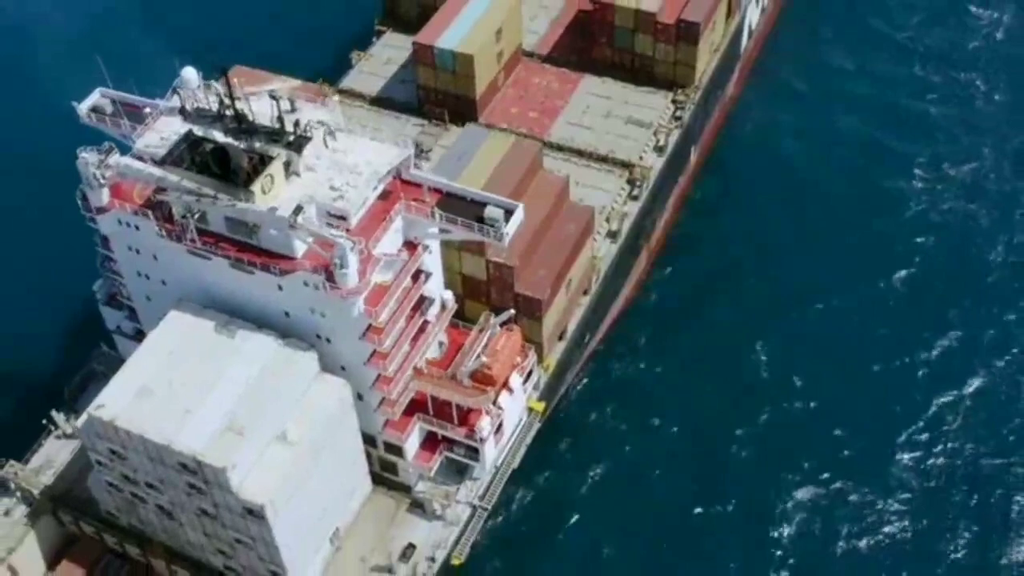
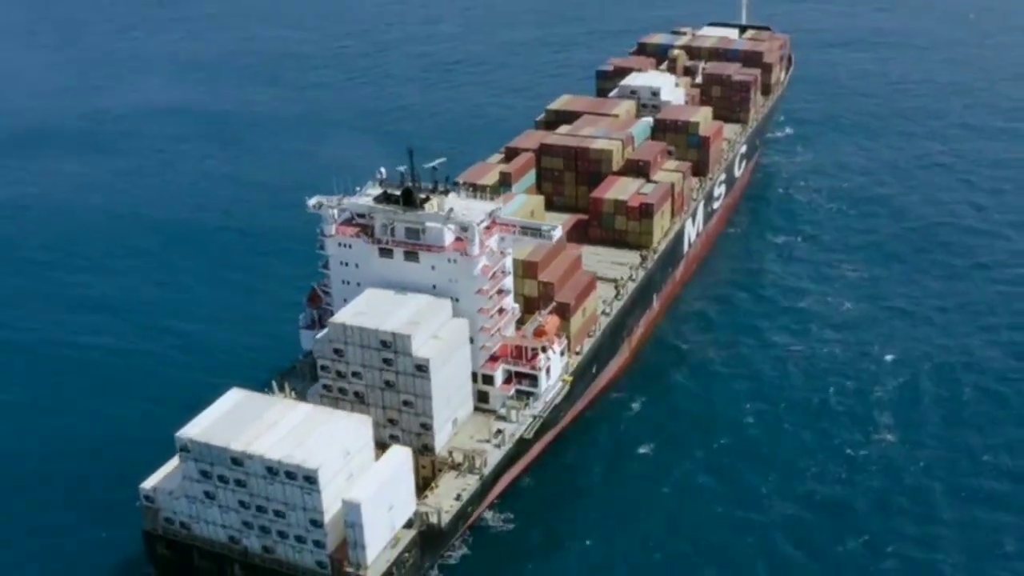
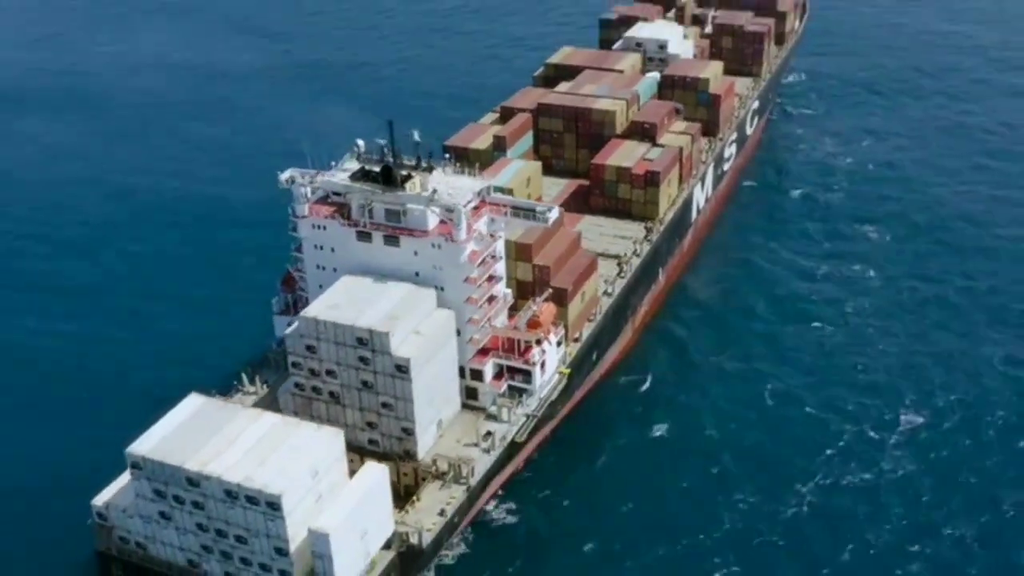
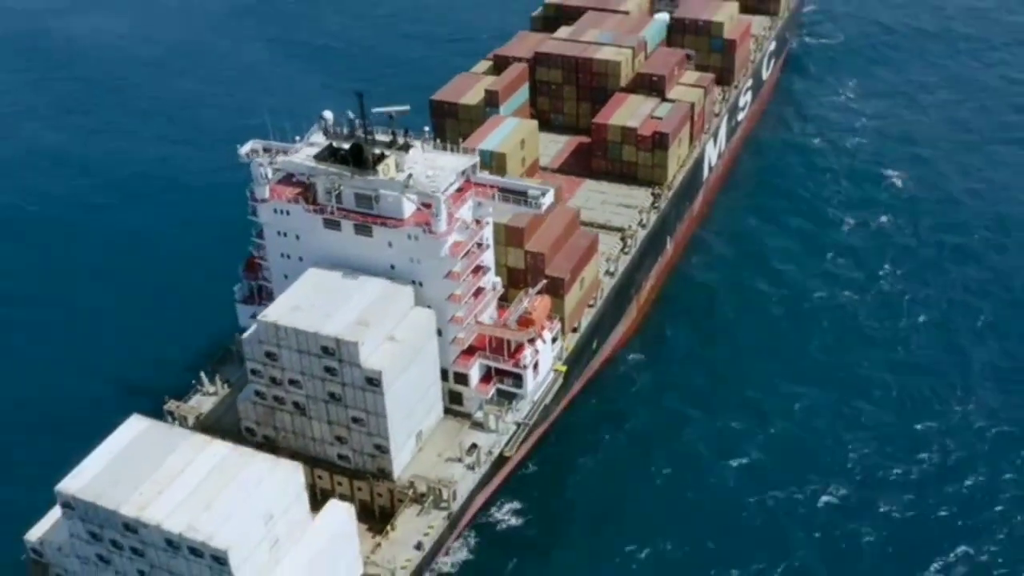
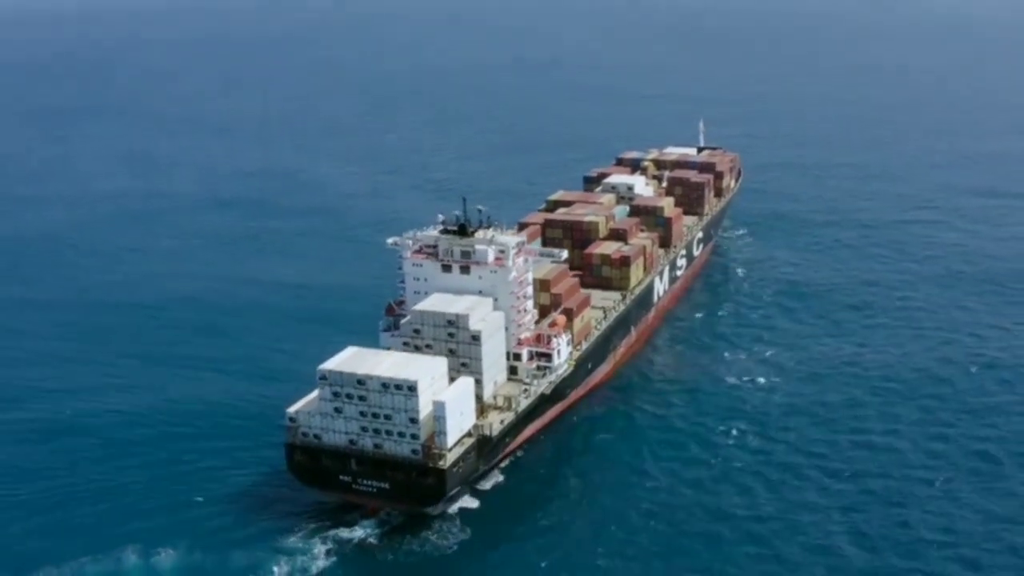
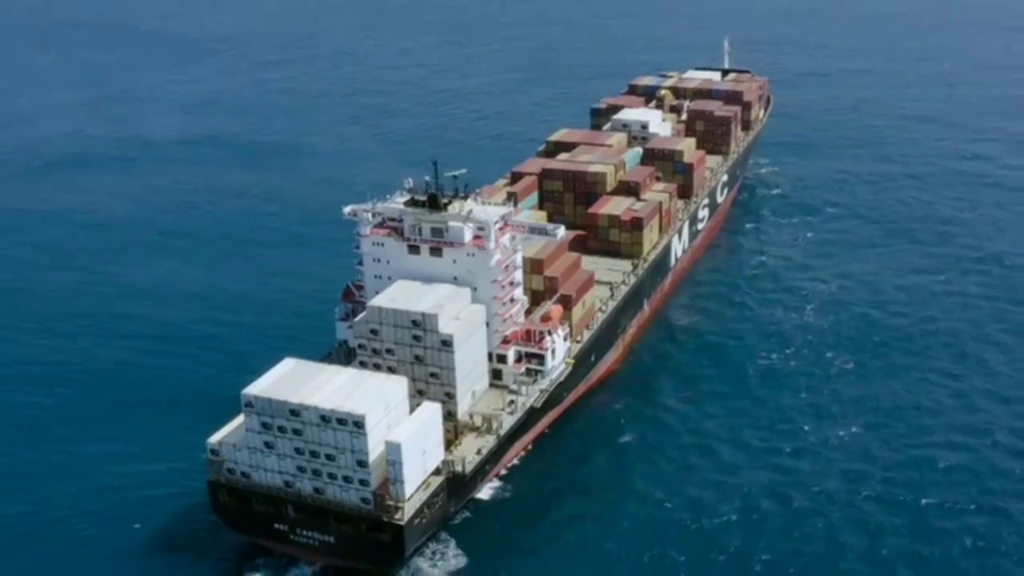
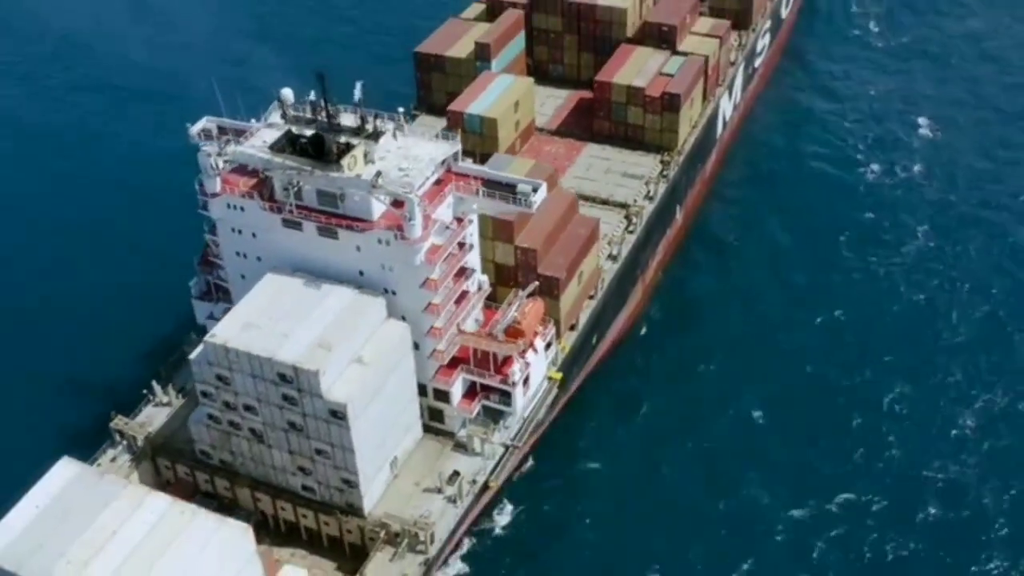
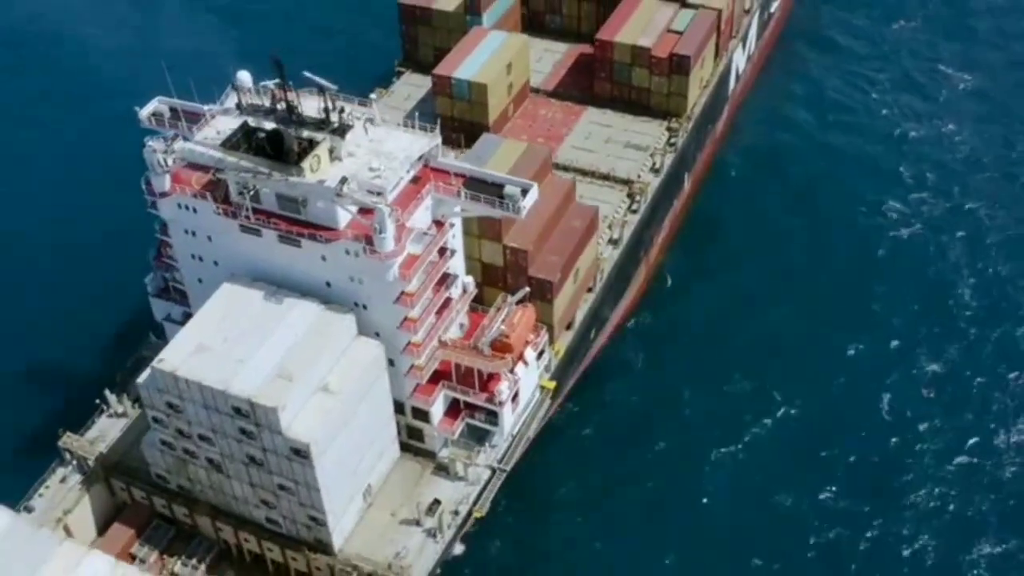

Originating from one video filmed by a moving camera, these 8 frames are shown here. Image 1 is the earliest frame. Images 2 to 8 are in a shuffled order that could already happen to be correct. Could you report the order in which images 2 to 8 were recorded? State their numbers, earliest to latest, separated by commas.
8, 7, 4, 3, 2, 6, 5
